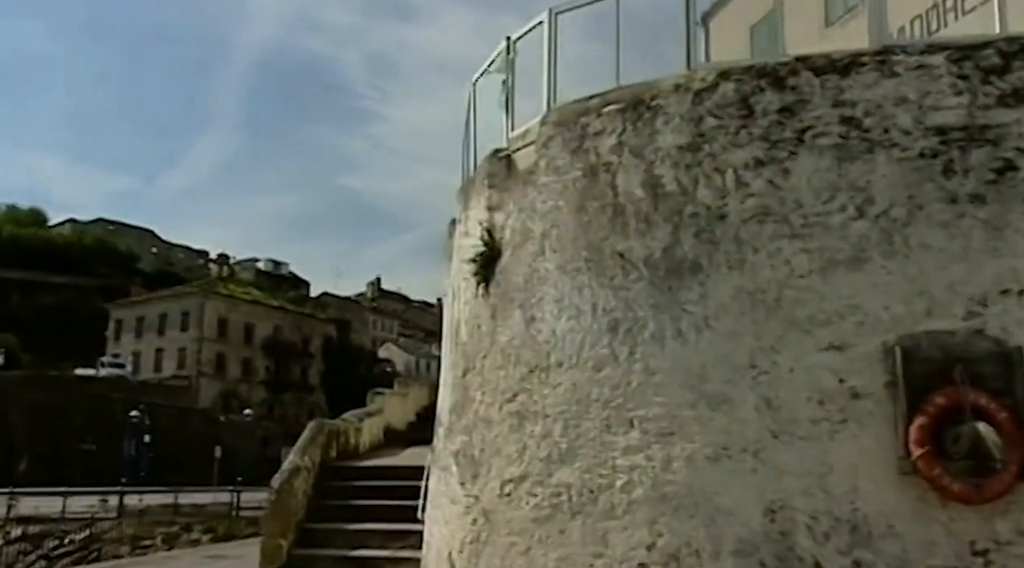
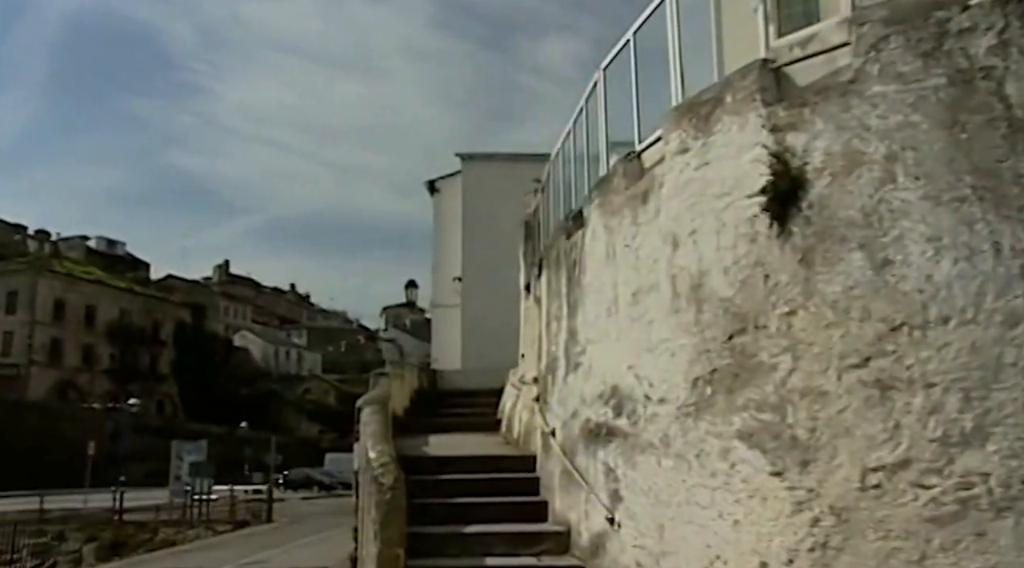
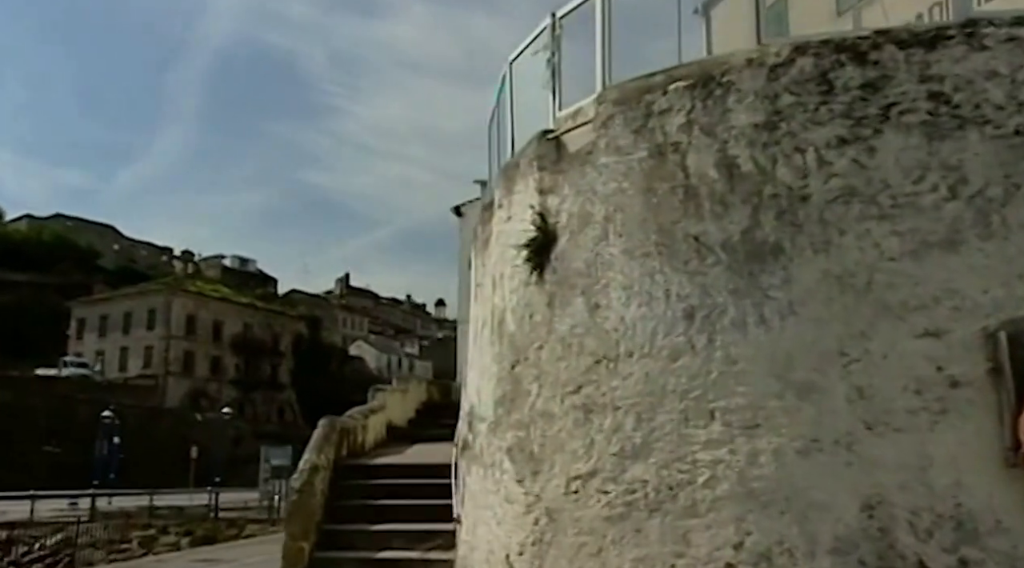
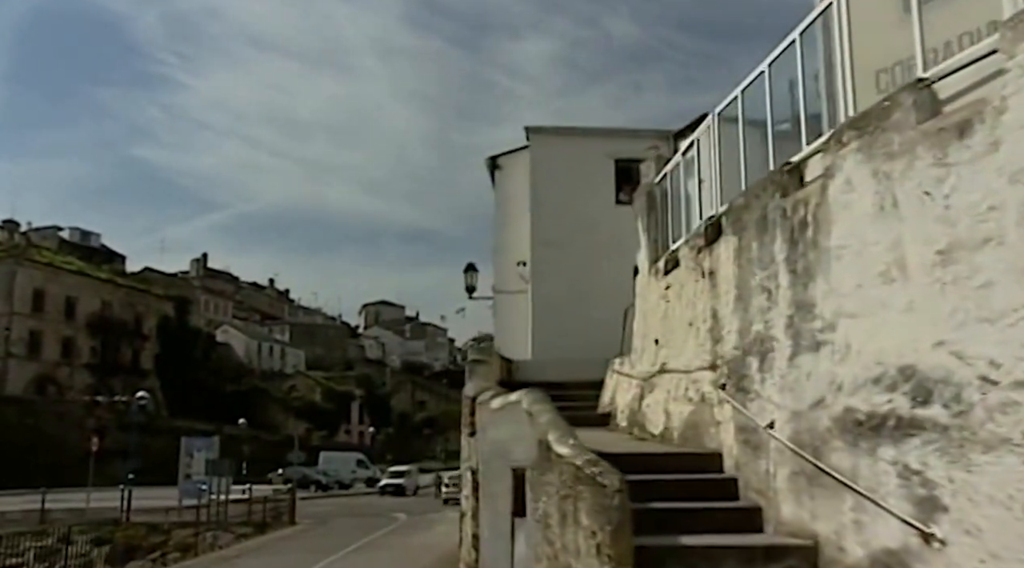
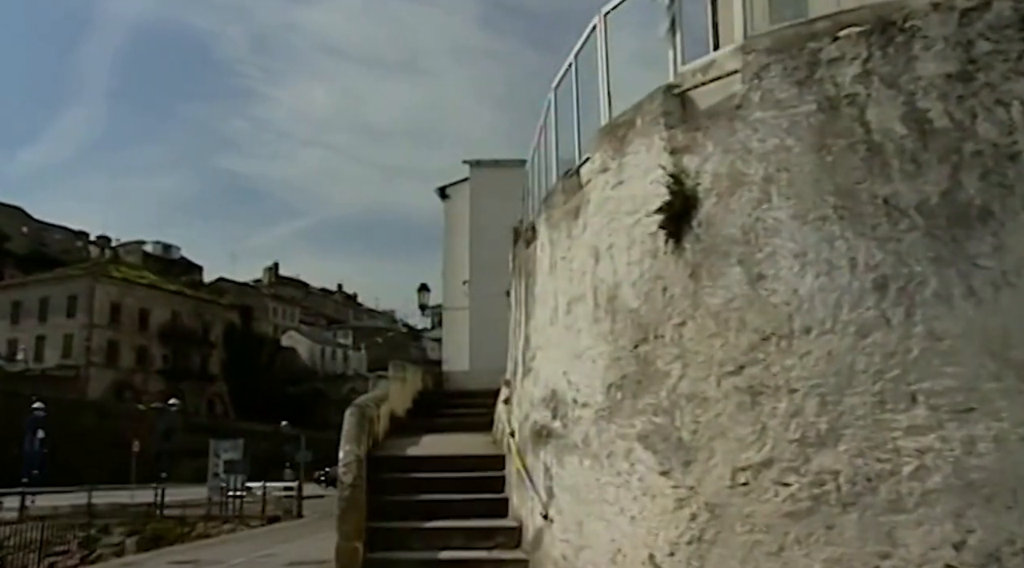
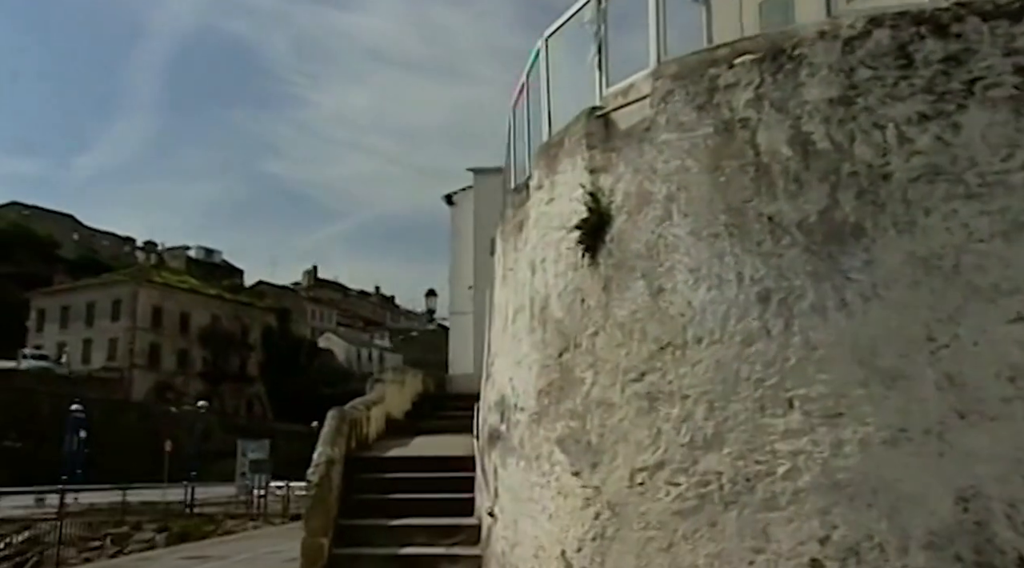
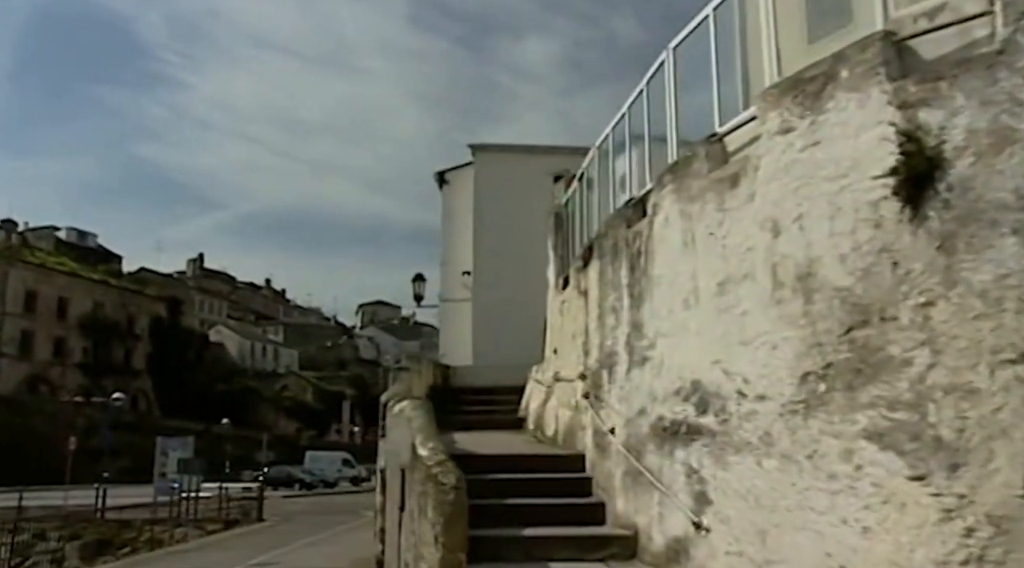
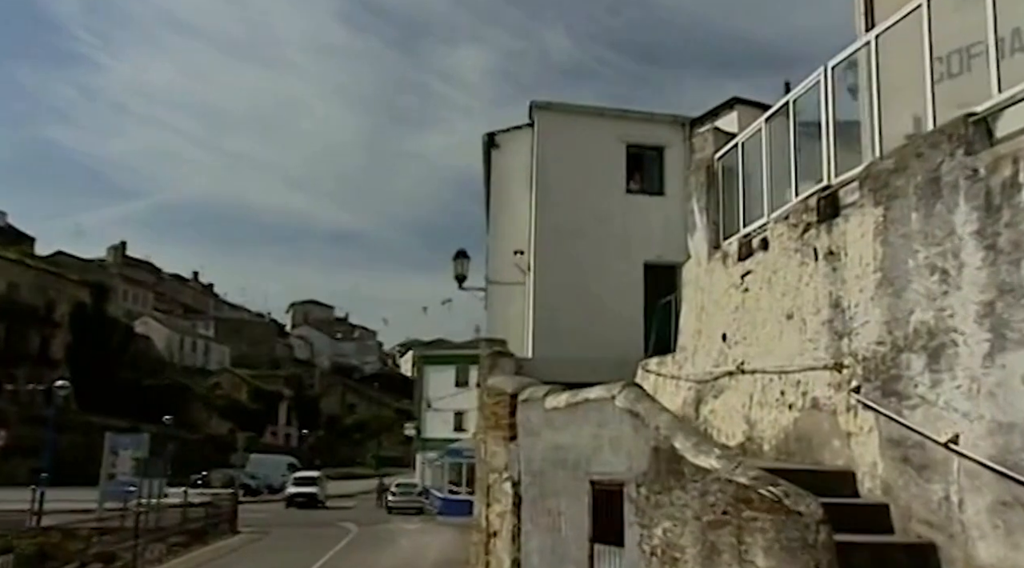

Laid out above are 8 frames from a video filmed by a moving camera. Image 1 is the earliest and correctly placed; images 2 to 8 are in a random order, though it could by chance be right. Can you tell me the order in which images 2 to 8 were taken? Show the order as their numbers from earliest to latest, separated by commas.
3, 6, 5, 2, 7, 4, 8
